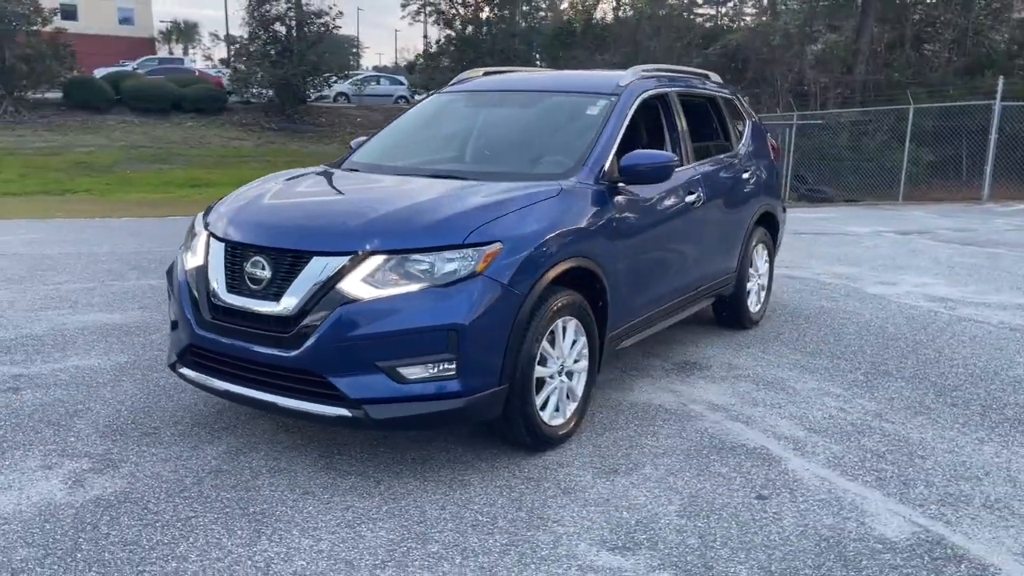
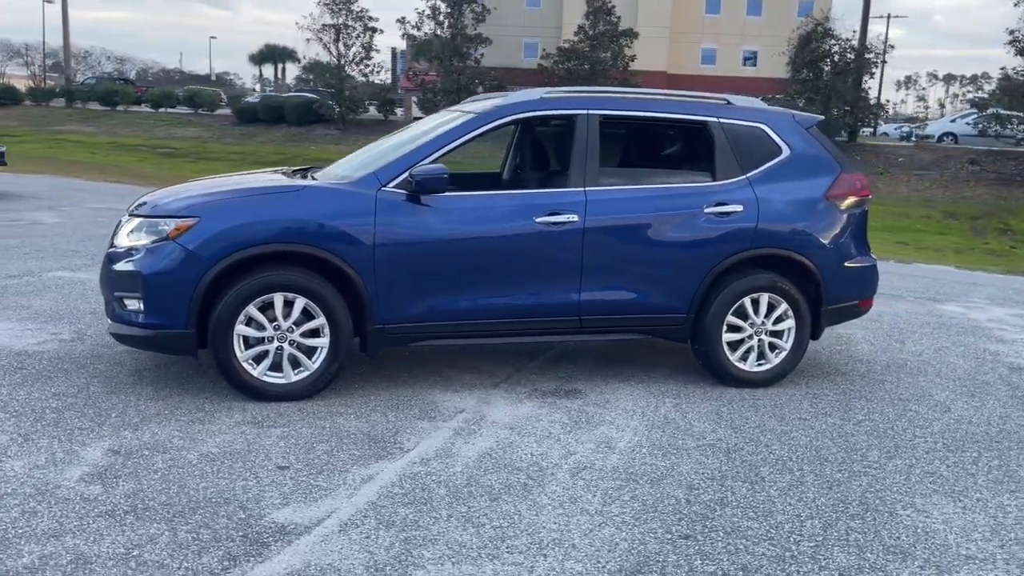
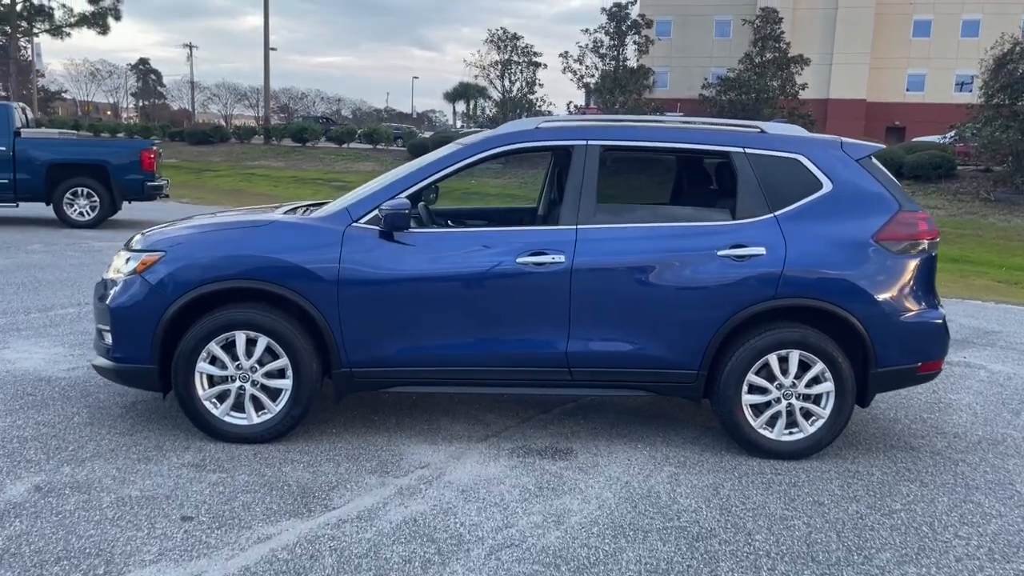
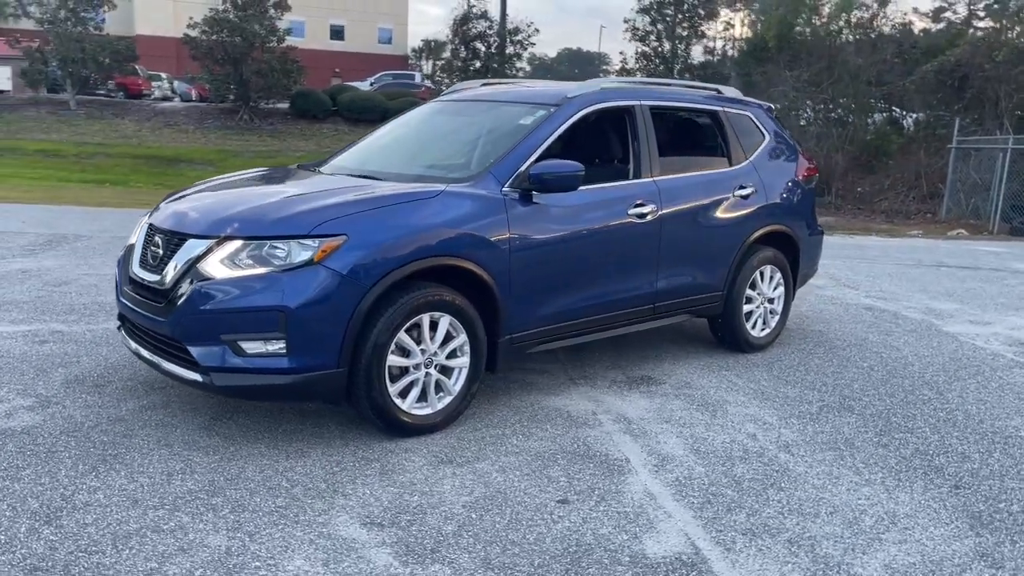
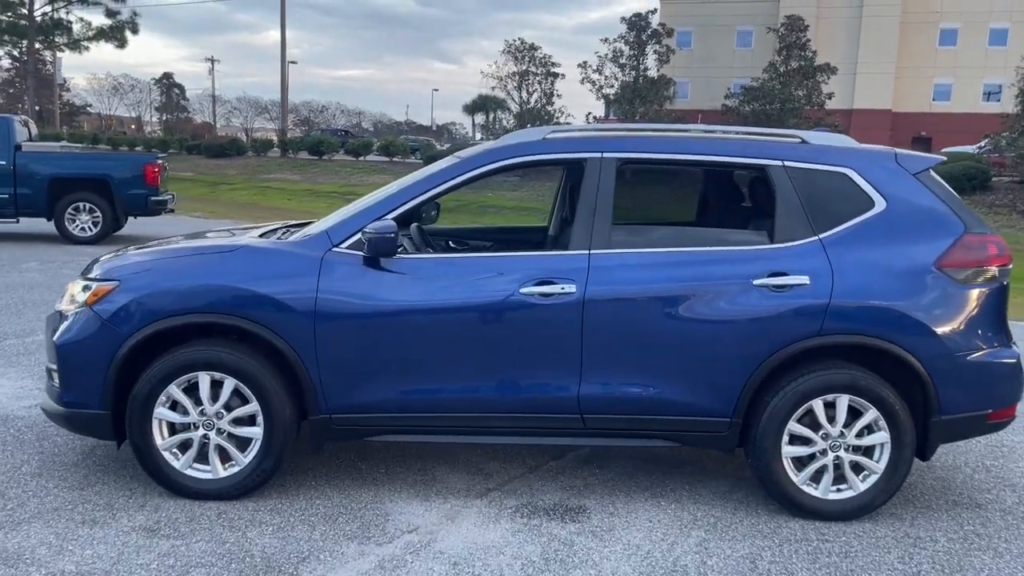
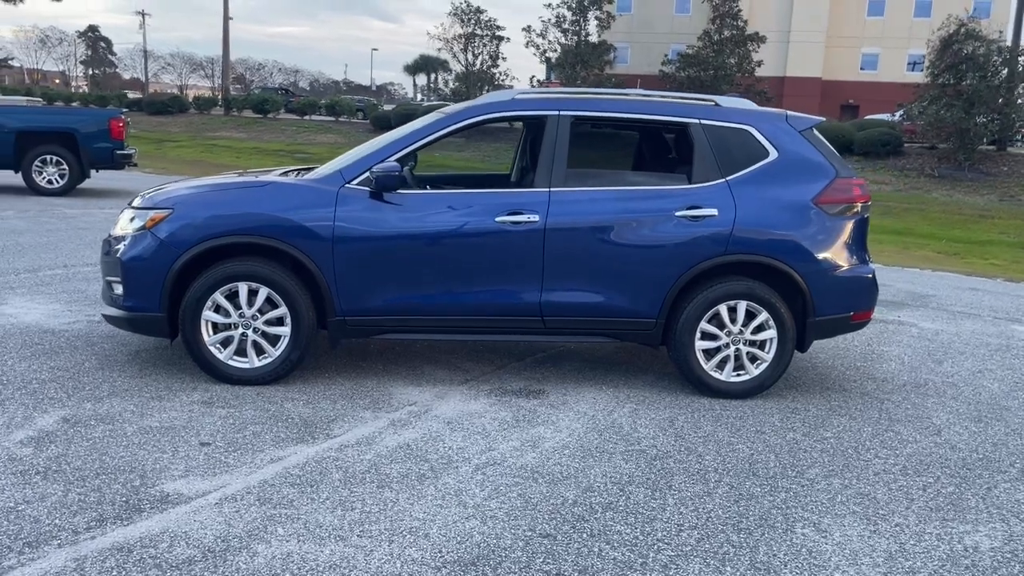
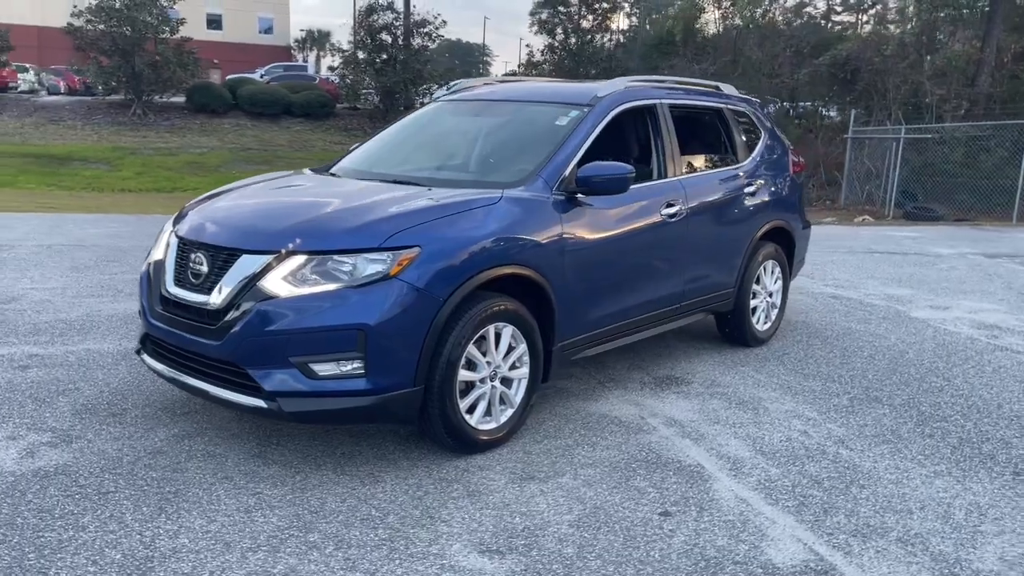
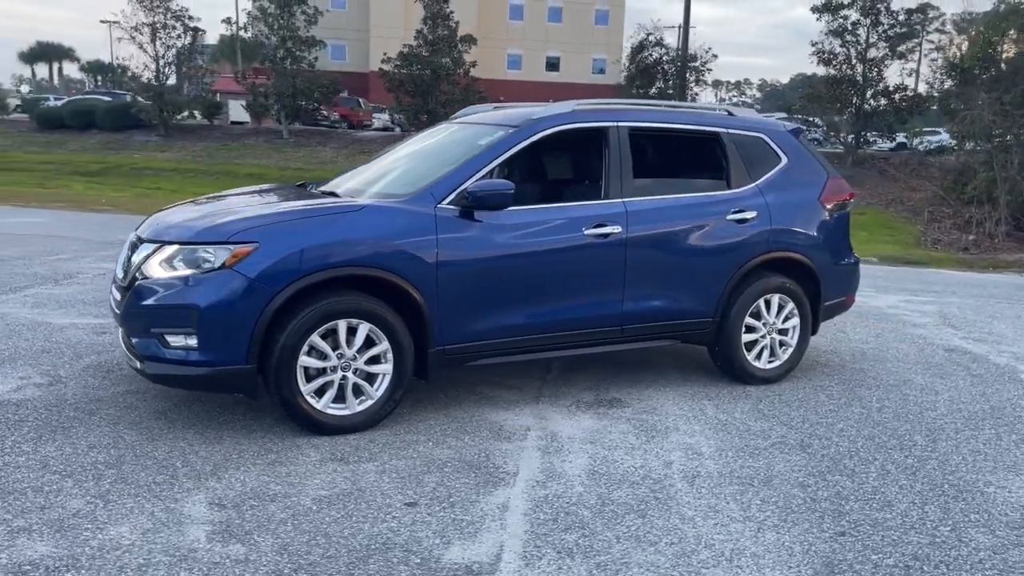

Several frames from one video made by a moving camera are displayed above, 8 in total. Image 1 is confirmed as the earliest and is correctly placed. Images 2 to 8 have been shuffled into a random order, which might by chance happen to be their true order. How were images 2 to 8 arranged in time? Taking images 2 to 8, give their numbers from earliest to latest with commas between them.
7, 4, 8, 2, 6, 3, 5
